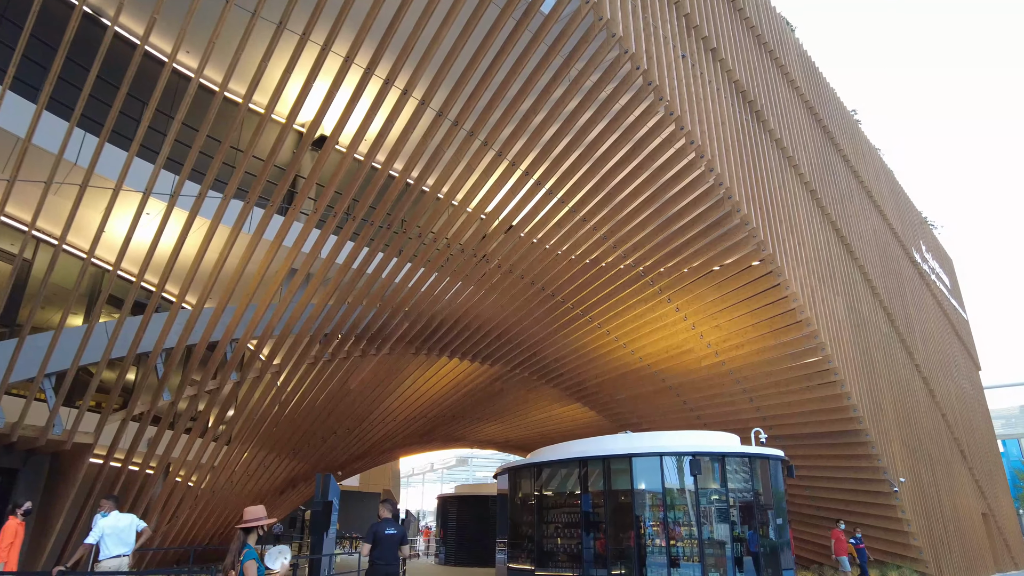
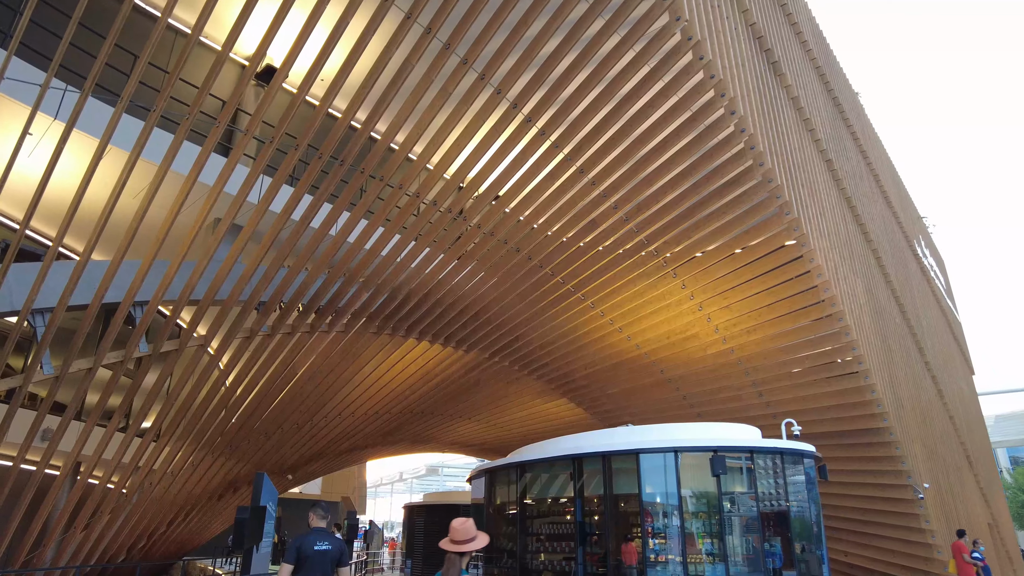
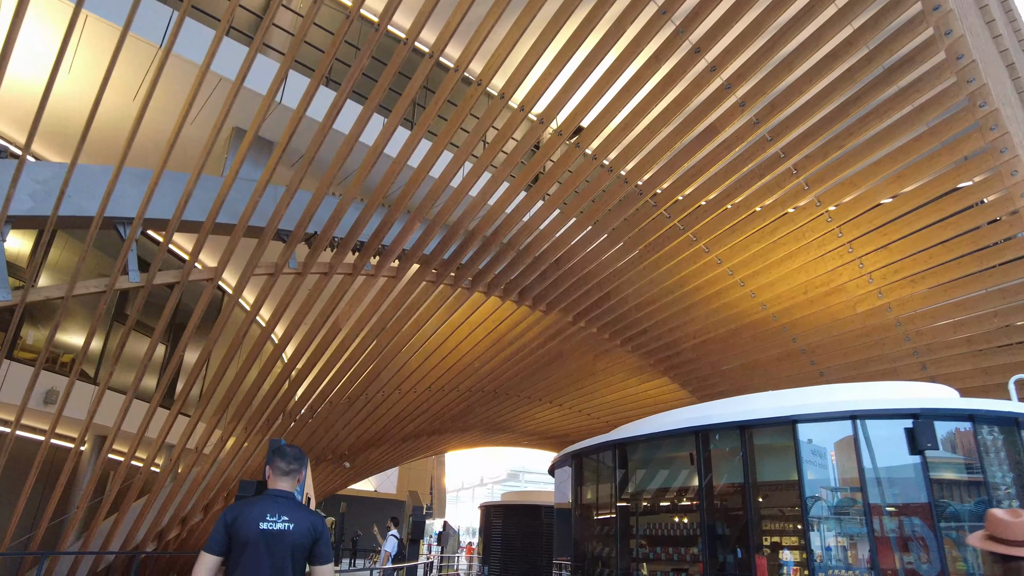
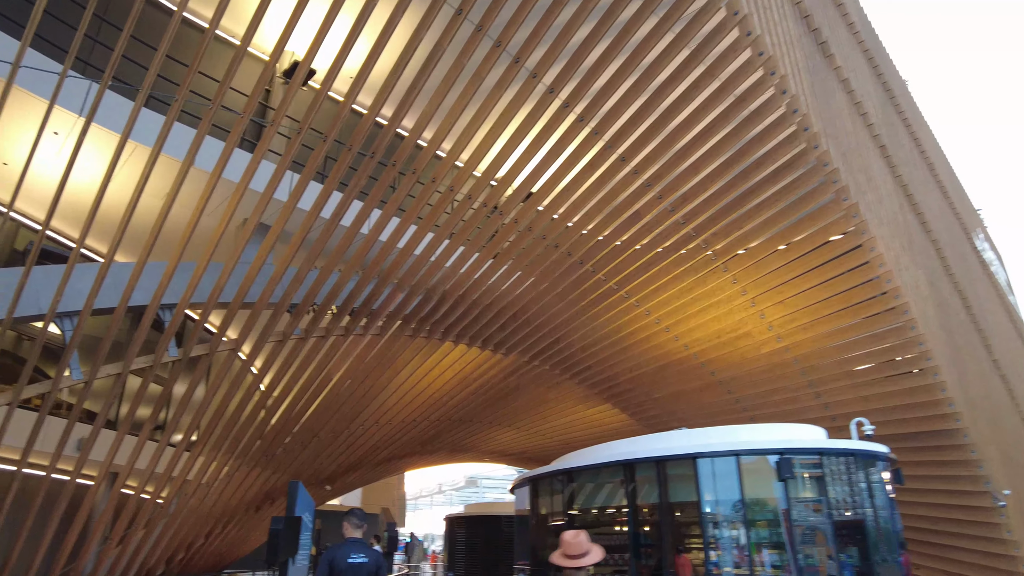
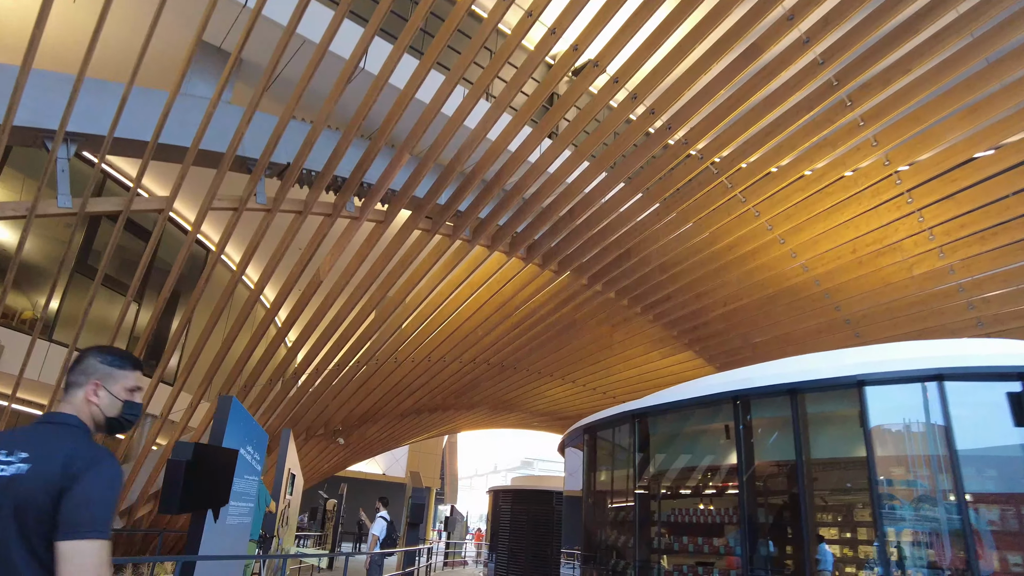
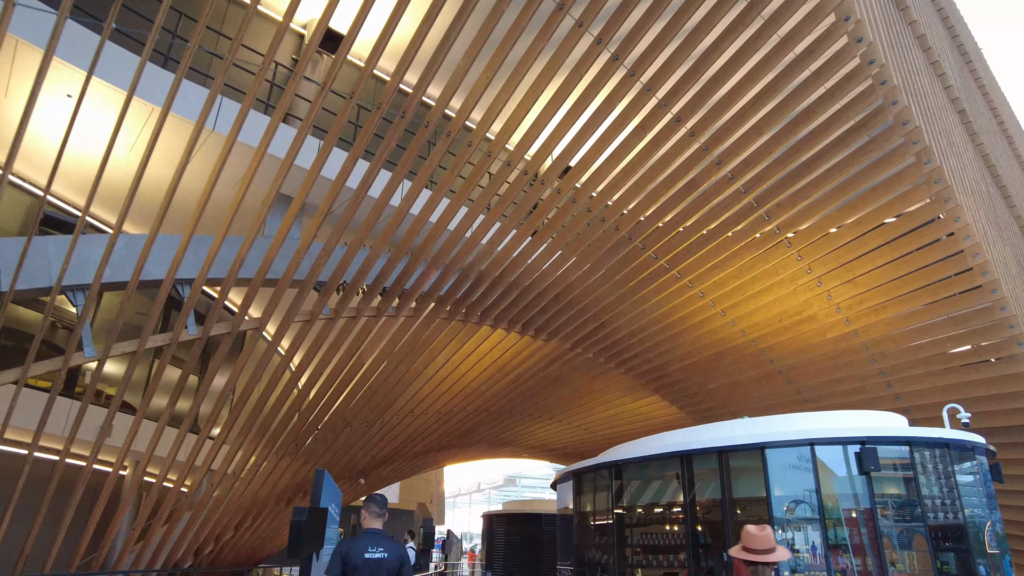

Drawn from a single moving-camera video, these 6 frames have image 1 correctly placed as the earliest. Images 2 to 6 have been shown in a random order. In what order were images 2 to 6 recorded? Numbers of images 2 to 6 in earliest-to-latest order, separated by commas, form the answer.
2, 4, 6, 3, 5
